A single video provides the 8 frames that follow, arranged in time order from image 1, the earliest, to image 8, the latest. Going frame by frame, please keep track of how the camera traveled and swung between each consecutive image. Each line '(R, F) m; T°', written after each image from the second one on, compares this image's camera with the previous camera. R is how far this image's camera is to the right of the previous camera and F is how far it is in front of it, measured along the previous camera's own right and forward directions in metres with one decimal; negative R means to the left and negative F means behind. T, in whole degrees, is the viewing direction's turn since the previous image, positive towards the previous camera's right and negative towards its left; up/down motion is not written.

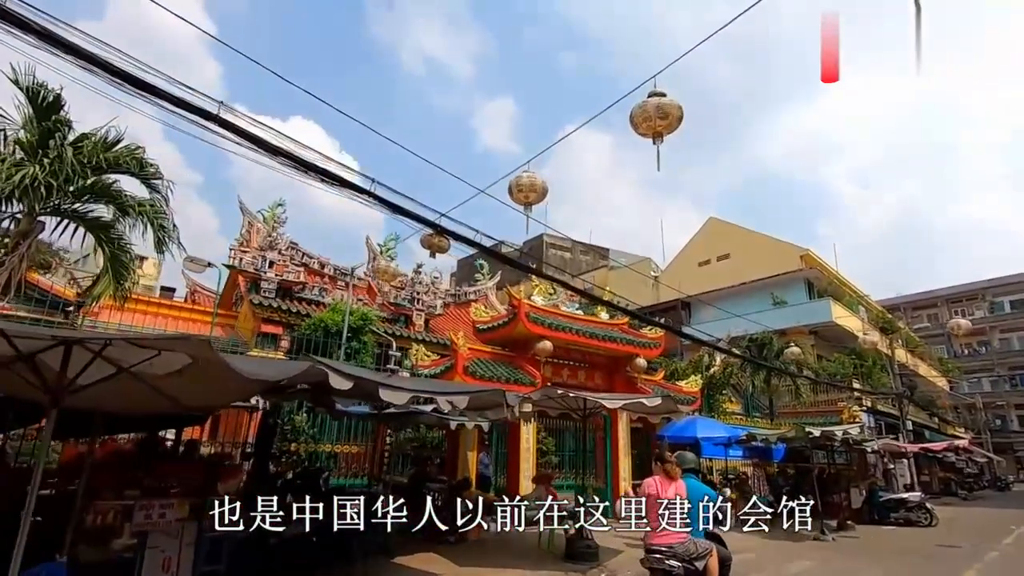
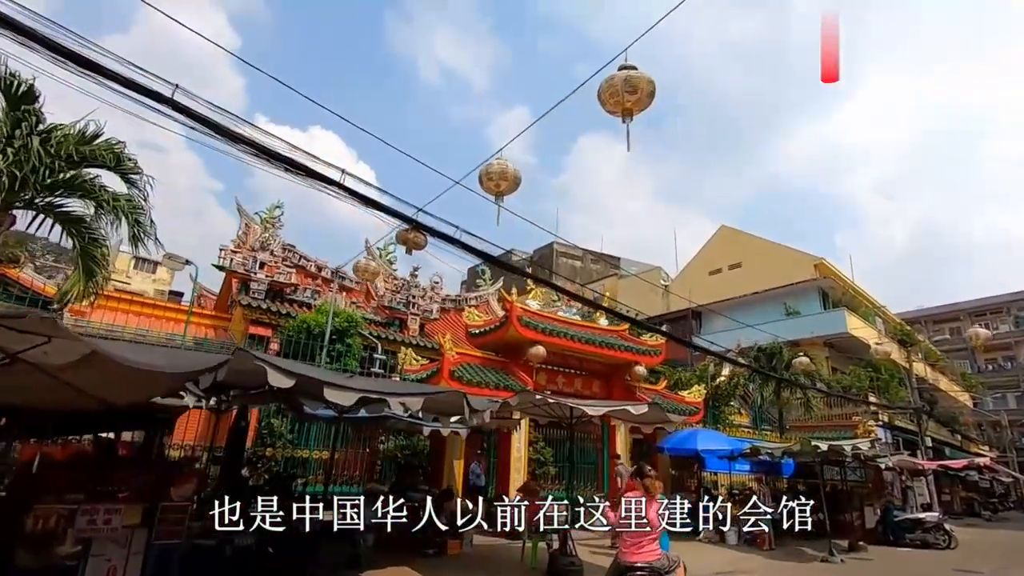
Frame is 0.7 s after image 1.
(+0.5, +0.5) m; -2°
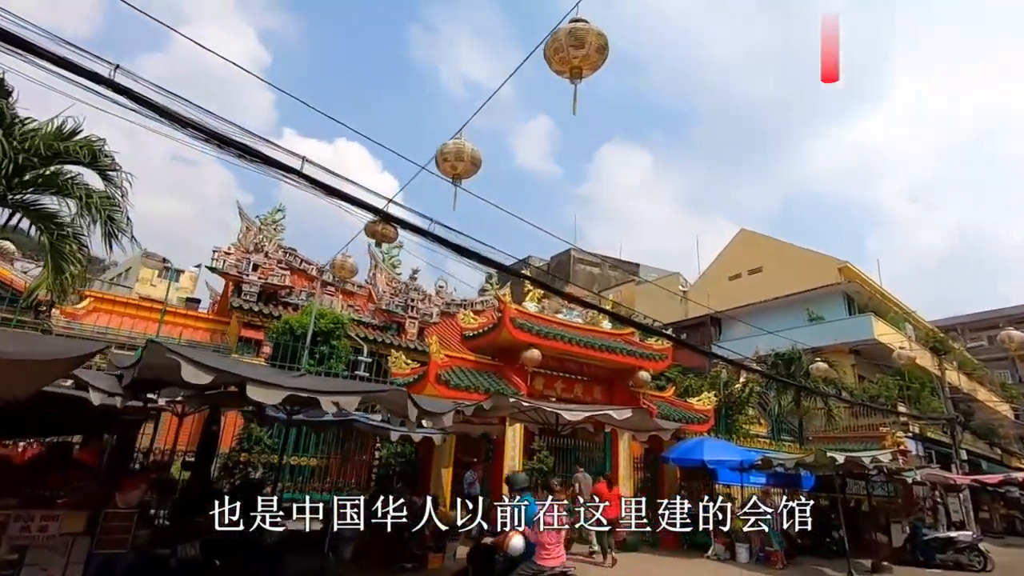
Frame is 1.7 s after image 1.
(+0.7, +0.6) m; -2°
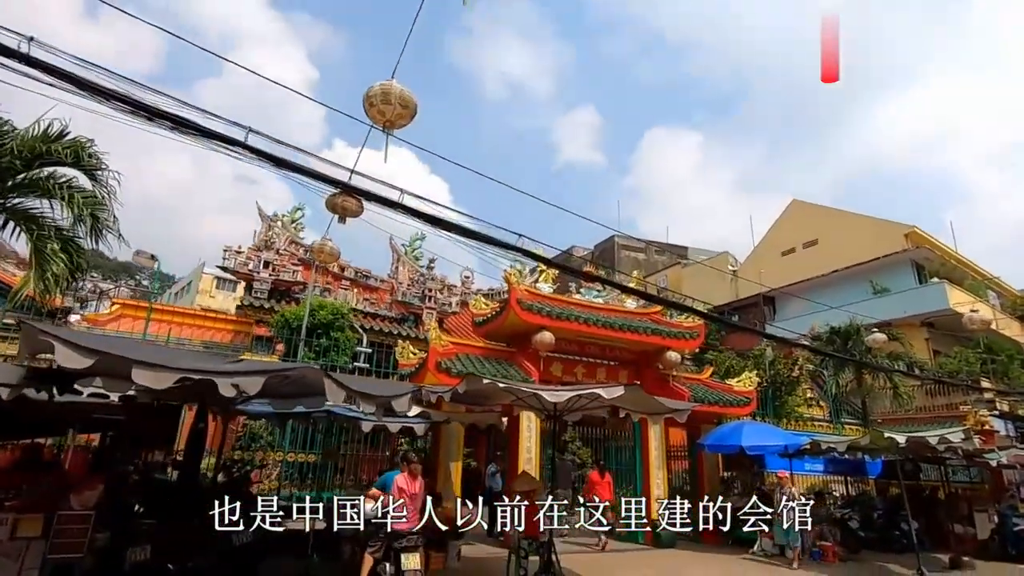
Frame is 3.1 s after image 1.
(+1.0, +0.9) m; -6°
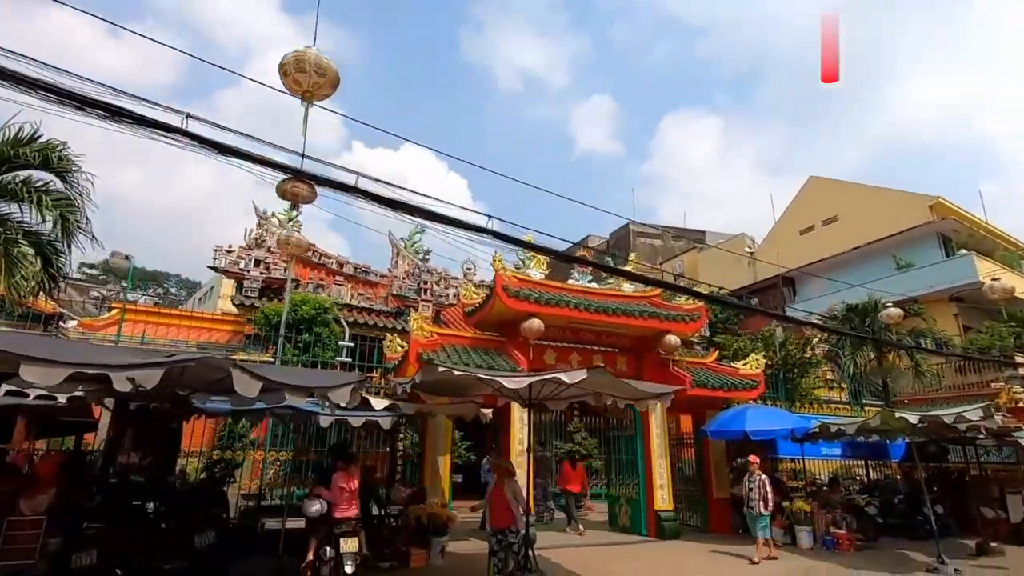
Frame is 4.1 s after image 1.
(+0.8, +0.4) m; -2°
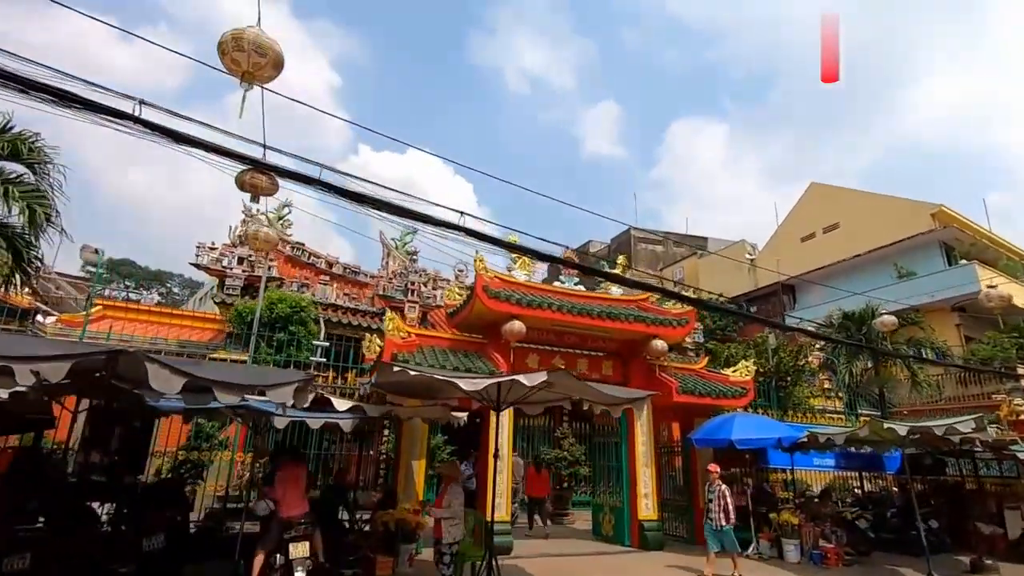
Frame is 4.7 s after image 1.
(+0.5, +0.3) m; 0°
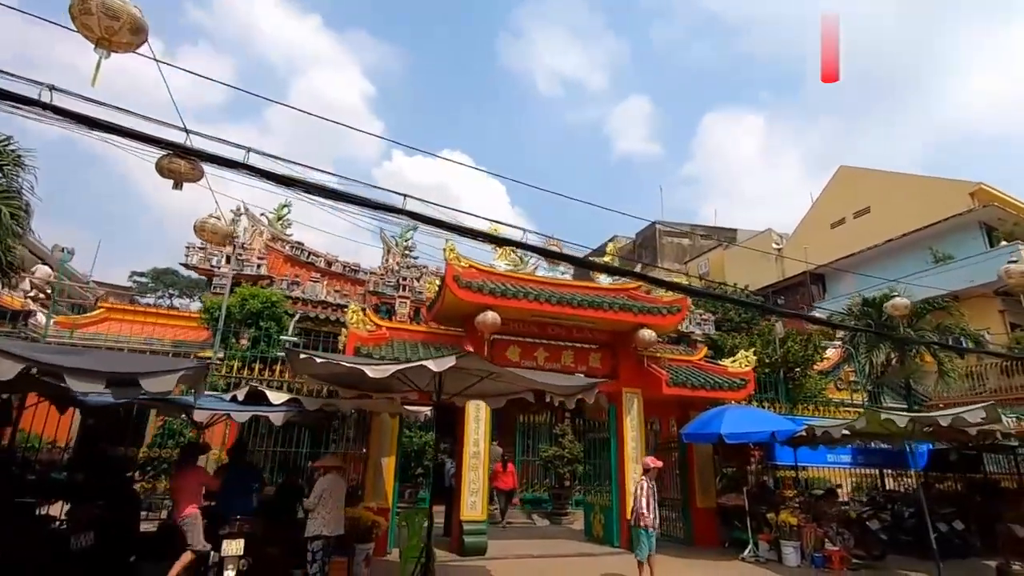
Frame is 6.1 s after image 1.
(+1.2, +0.5) m; -4°
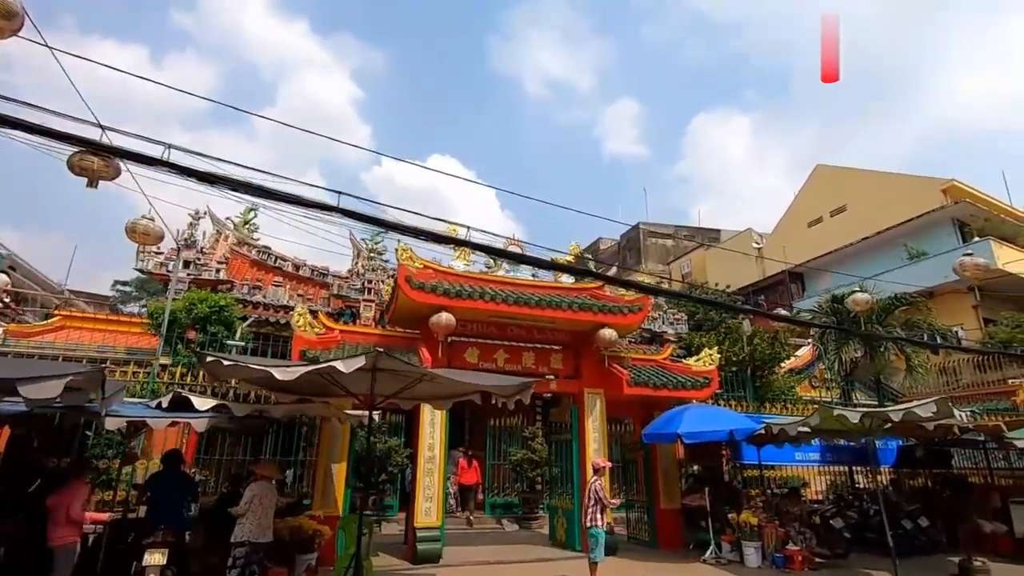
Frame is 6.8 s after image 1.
(+0.7, +0.2) m; +1°
